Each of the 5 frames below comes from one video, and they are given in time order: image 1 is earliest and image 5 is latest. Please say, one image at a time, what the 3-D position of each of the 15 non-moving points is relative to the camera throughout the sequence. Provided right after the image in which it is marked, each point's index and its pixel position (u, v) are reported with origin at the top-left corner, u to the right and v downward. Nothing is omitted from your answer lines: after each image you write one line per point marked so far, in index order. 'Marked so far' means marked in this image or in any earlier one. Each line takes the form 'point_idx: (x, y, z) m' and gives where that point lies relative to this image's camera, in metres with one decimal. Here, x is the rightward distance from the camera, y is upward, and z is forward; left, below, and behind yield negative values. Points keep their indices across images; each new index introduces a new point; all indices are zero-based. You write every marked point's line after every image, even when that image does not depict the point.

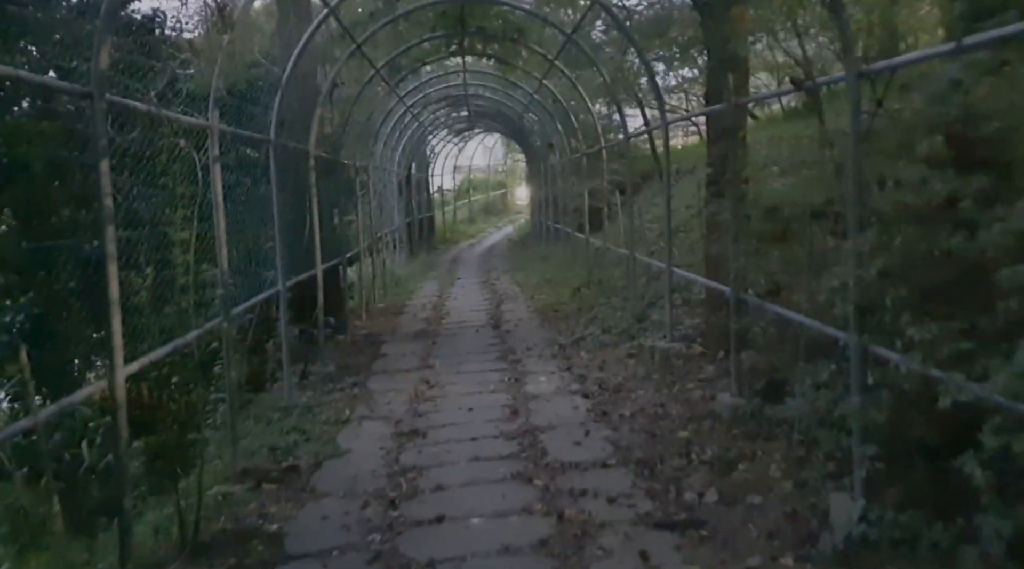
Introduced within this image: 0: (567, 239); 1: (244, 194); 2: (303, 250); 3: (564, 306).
0: (+0.8, +0.6, +12.3) m
1: (-1.6, +0.5, +5.3) m
2: (-1.5, +0.3, +6.5) m
3: (+0.5, -0.2, +8.7) m
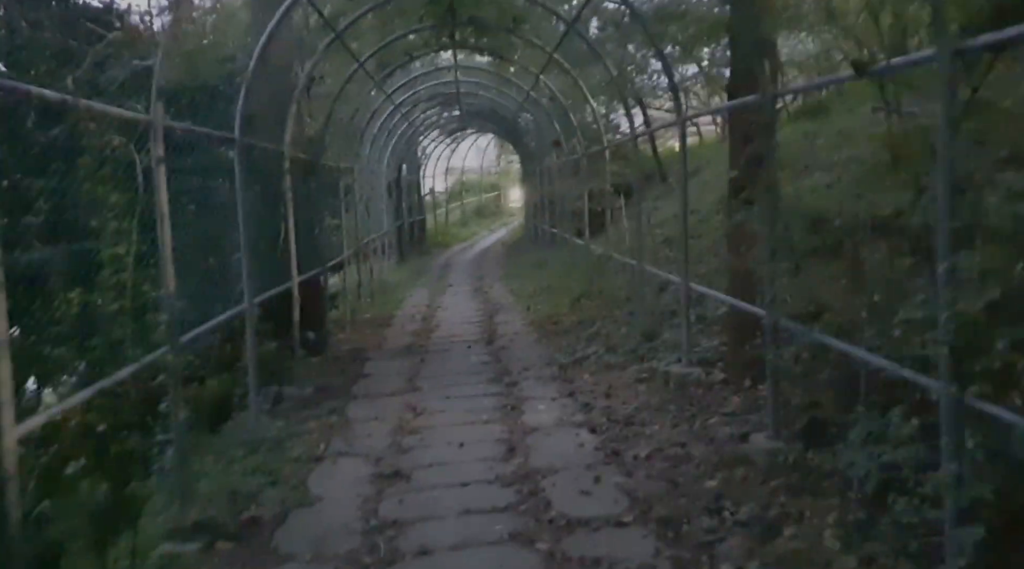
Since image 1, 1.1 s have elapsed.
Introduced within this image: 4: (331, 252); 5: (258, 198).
0: (+0.7, +0.5, +11.7) m
1: (-1.6, +0.4, +4.7) m
2: (-1.5, +0.2, +5.9) m
3: (+0.5, -0.3, +8.1) m
4: (-1.7, +0.3, +8.6) m
5: (-1.6, +0.5, +5.6) m
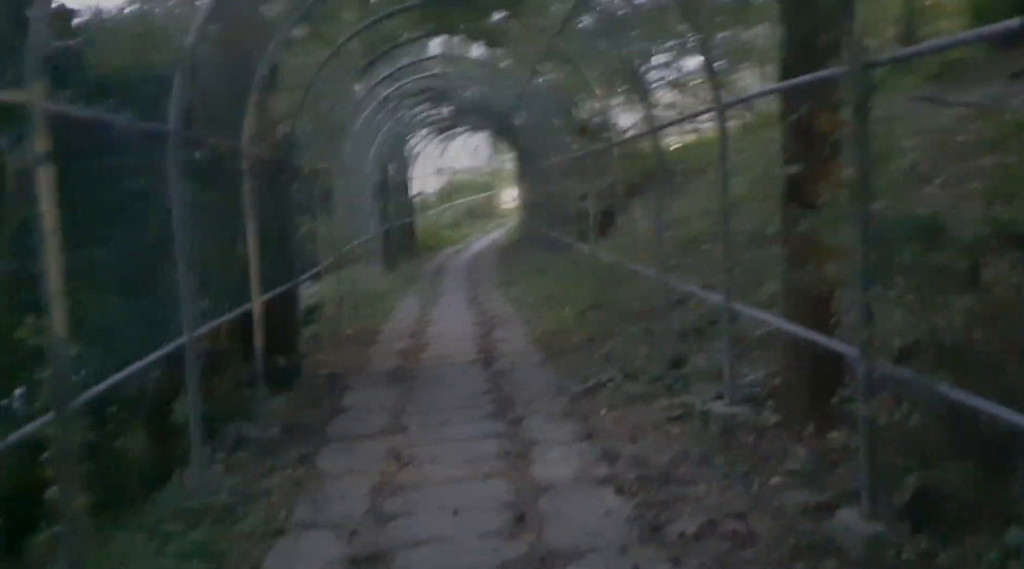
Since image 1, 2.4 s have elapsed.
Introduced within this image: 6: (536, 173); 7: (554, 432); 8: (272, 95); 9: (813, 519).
0: (+0.7, +0.4, +10.8) m
1: (-1.6, +0.3, +3.8) m
2: (-1.5, 0.0, +5.0) m
3: (+0.5, -0.4, +7.2) m
4: (-1.7, +0.2, +7.7) m
5: (-1.6, +0.4, +4.7) m
6: (+0.4, +1.7, +13.6) m
7: (+0.2, -0.8, +4.6) m
8: (-1.6, +1.3, +6.0) m
9: (+1.0, -0.8, +3.0) m
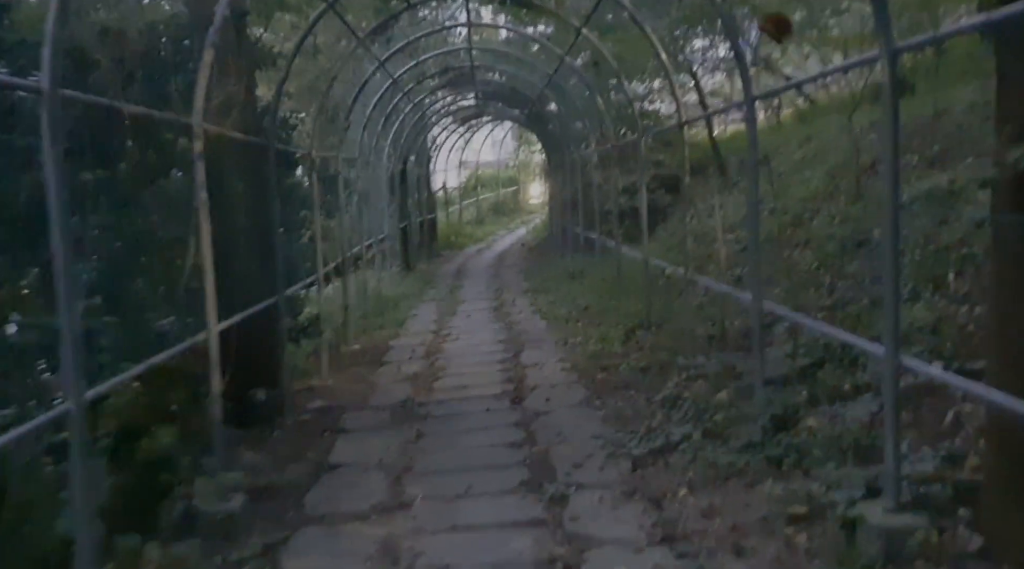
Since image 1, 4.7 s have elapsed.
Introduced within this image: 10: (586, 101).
0: (+1.0, +0.3, +9.4) m
1: (-1.4, +0.2, +2.5) m
2: (-1.4, -0.1, +3.6) m
3: (+0.7, -0.5, +5.8) m
4: (-1.5, +0.1, +6.4) m
5: (-1.4, +0.3, +3.4) m
6: (+0.8, +1.6, +12.2) m
7: (+0.4, -0.9, +3.2) m
8: (-1.4, +1.2, +4.7) m
9: (+1.1, -0.9, +1.6) m
10: (+0.8, +2.1, +10.3) m
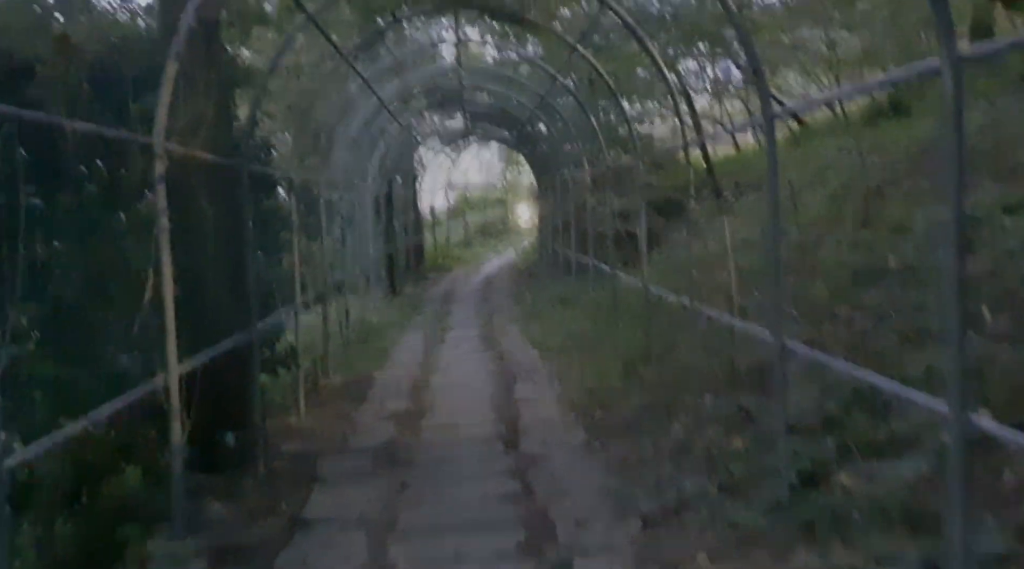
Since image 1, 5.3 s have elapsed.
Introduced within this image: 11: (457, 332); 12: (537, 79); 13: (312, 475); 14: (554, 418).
0: (+0.9, +0.1, +9.0) m
1: (-1.4, +0.1, +2.0) m
2: (-1.4, -0.2, +3.2) m
3: (+0.6, -0.7, +5.4) m
4: (-1.5, -0.1, +6.0) m
5: (-1.4, +0.2, +3.0) m
6: (+0.6, +1.3, +11.9) m
7: (+0.4, -1.0, +2.8) m
8: (-1.4, +1.0, +4.4) m
9: (+1.1, -1.0, +1.2) m
10: (+0.7, +1.8, +10.0) m
11: (-0.6, -0.5, +9.7) m
12: (+0.3, +2.2, +9.7) m
13: (-1.1, -1.0, +4.7) m
14: (+0.2, -0.8, +5.3) m
